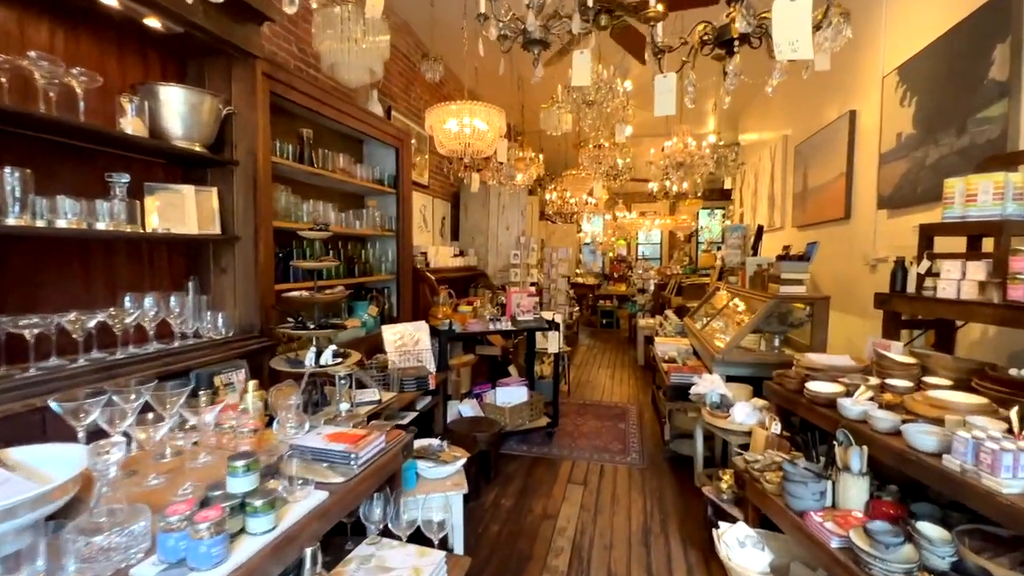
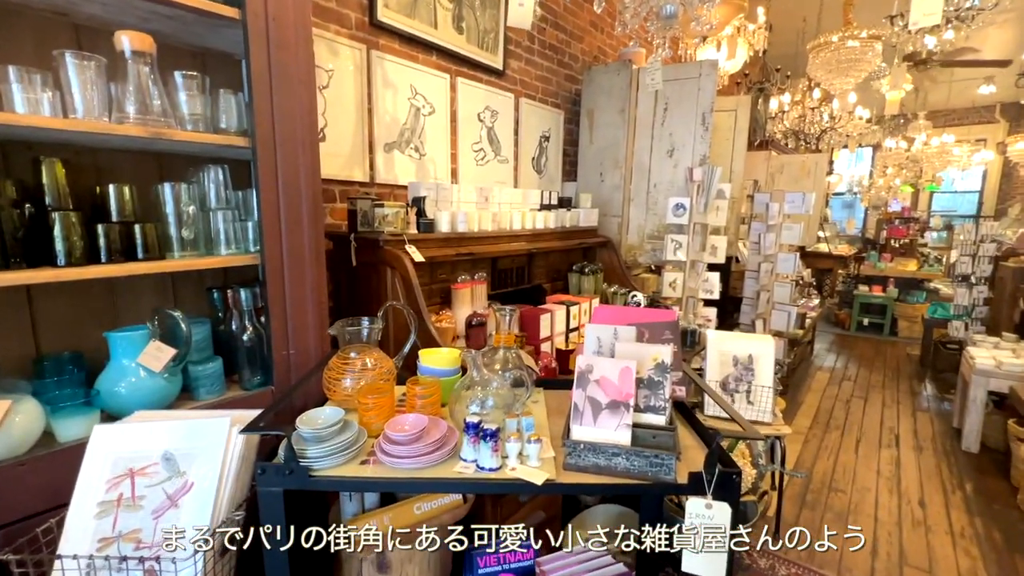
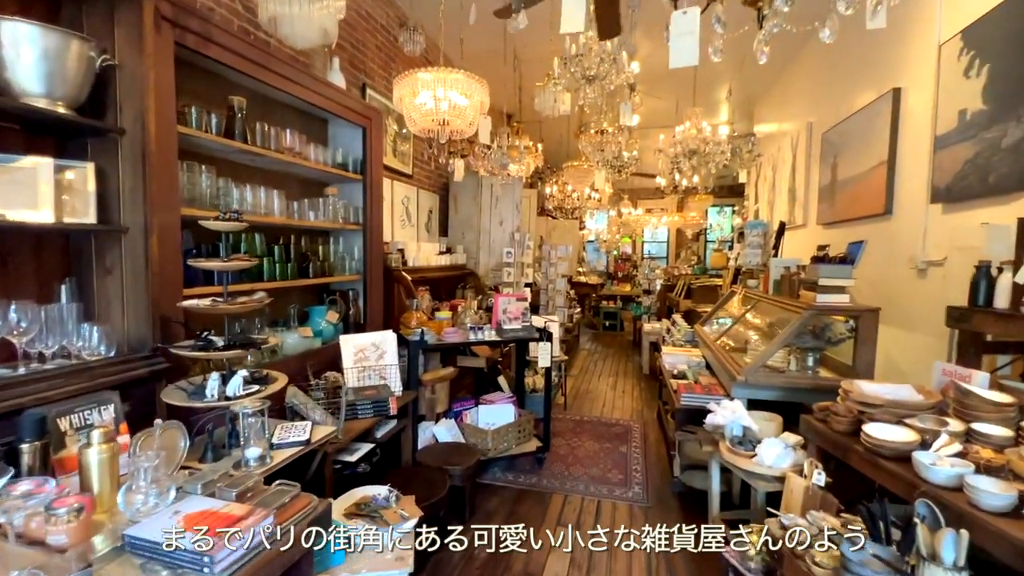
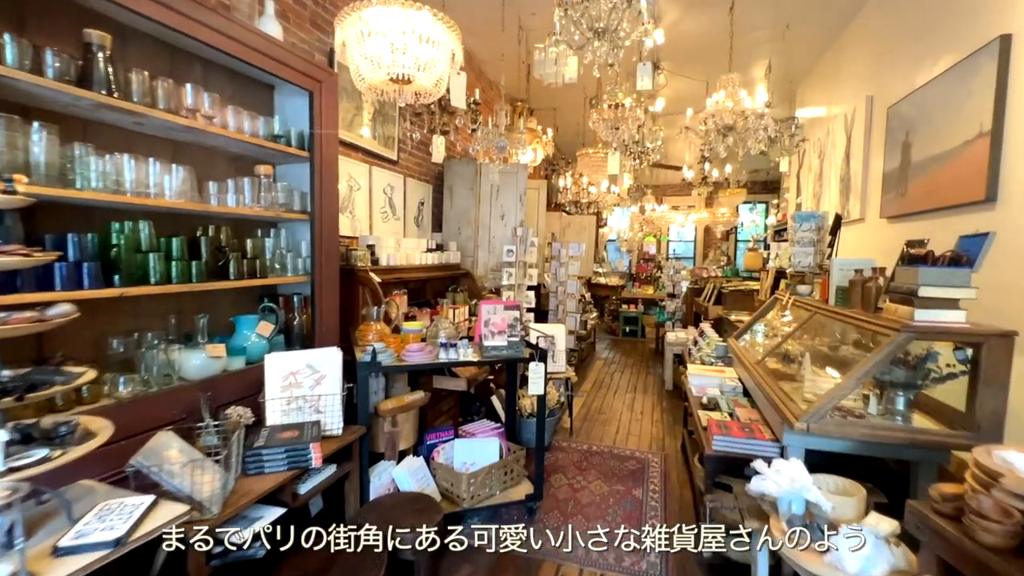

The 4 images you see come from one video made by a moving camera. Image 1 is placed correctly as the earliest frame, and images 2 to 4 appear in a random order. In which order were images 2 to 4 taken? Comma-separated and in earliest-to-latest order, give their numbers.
3, 4, 2
